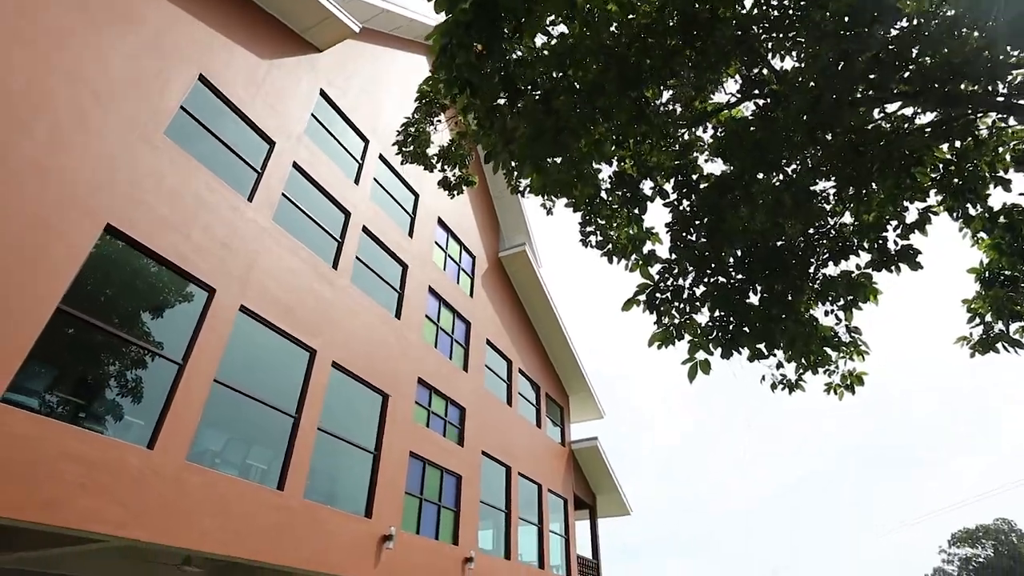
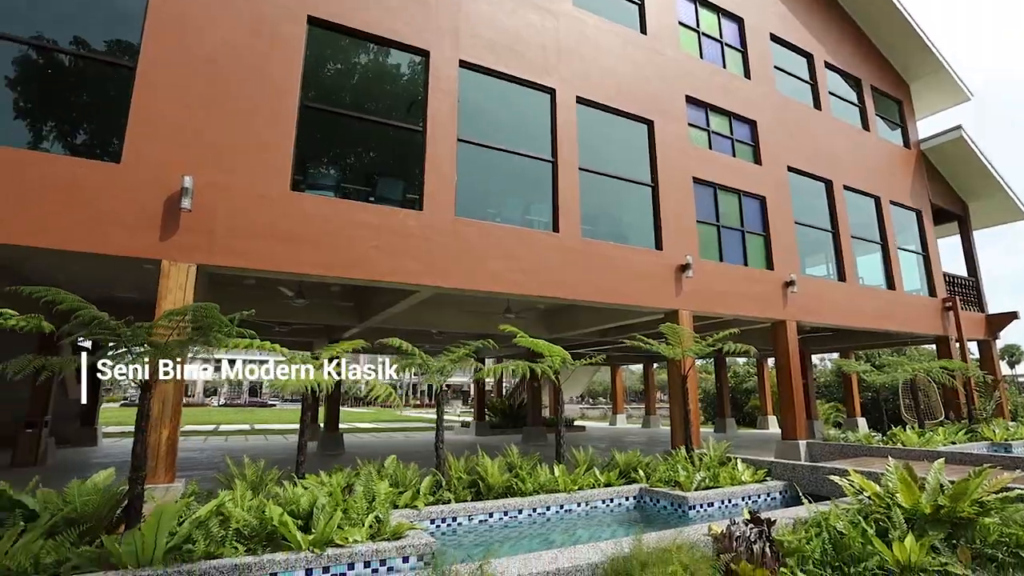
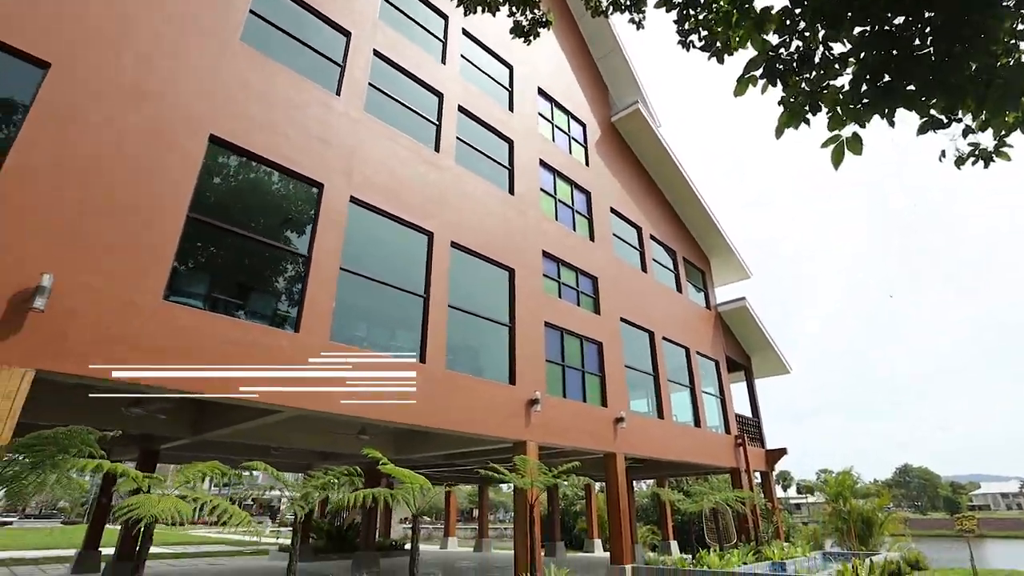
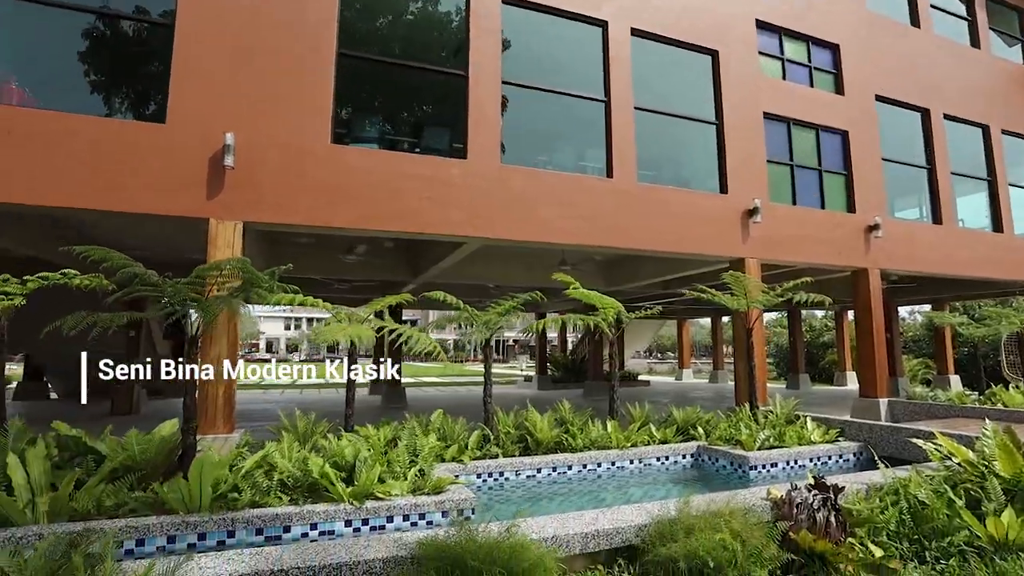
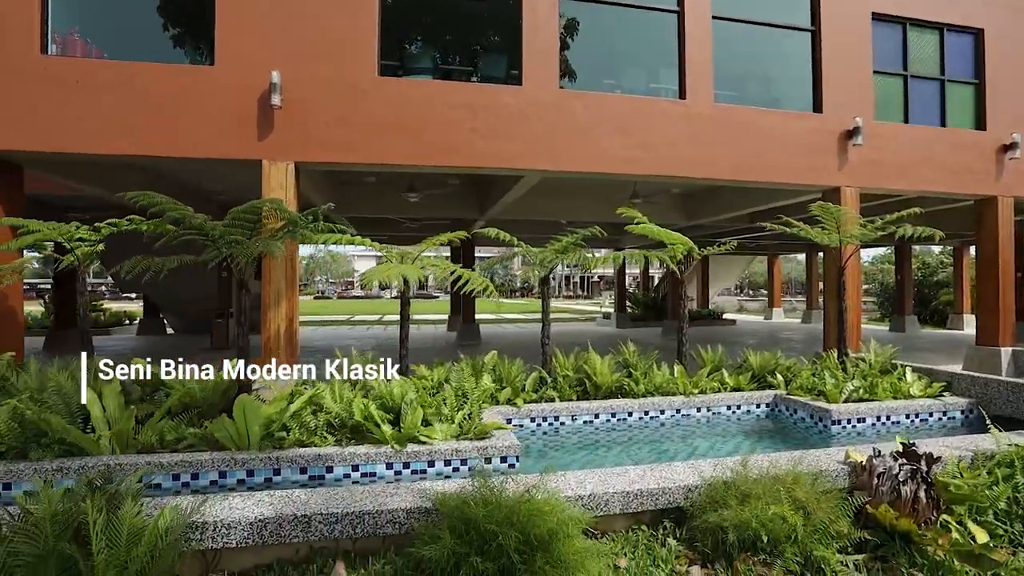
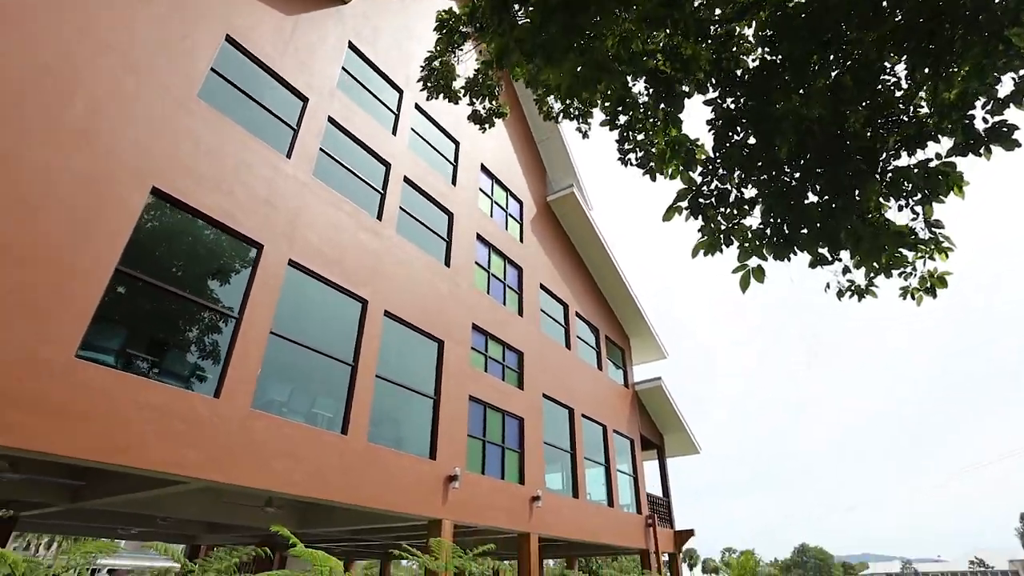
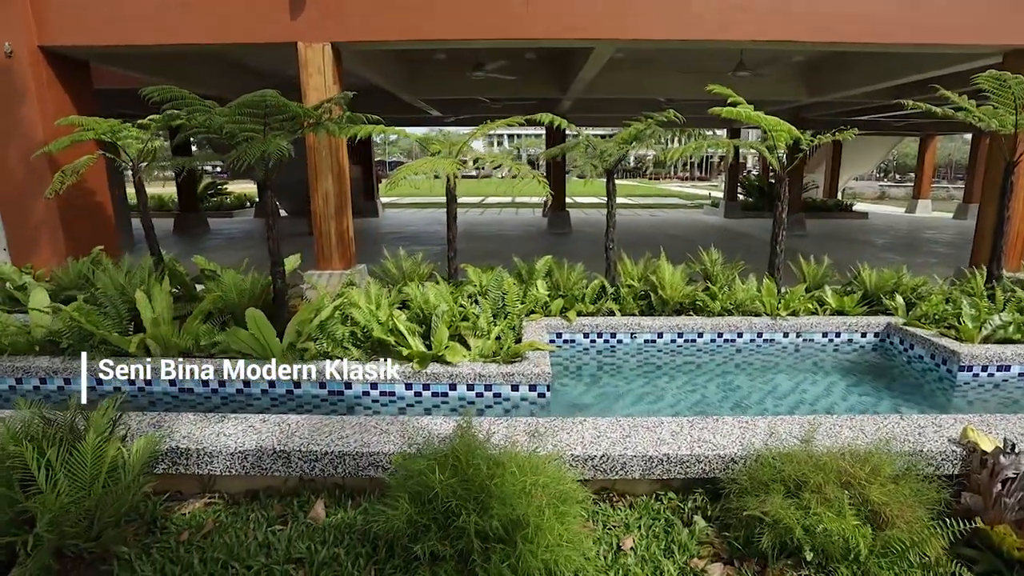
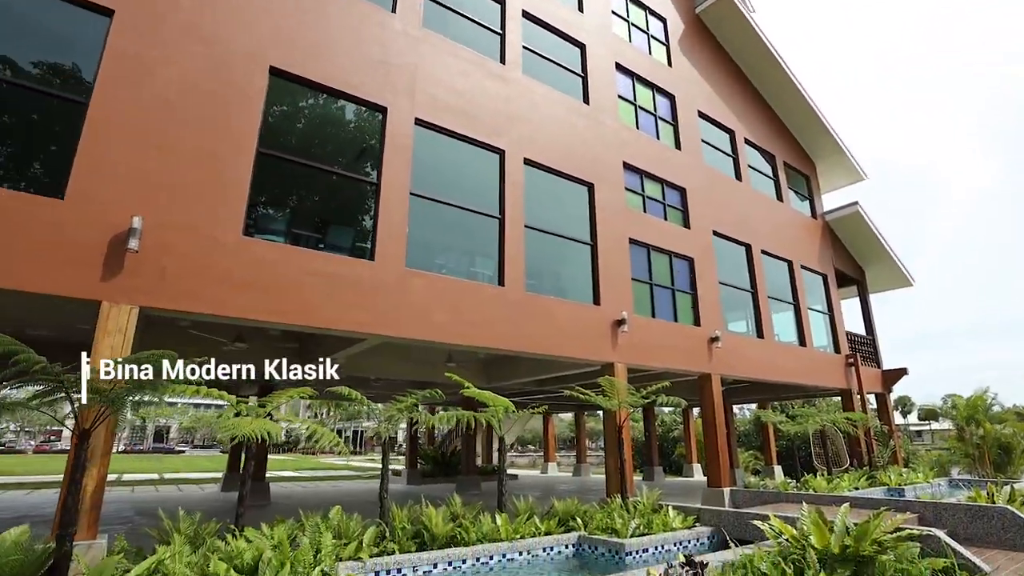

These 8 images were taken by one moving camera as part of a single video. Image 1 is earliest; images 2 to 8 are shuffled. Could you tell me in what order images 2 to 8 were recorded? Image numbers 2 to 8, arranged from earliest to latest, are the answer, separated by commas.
6, 3, 8, 2, 4, 5, 7
